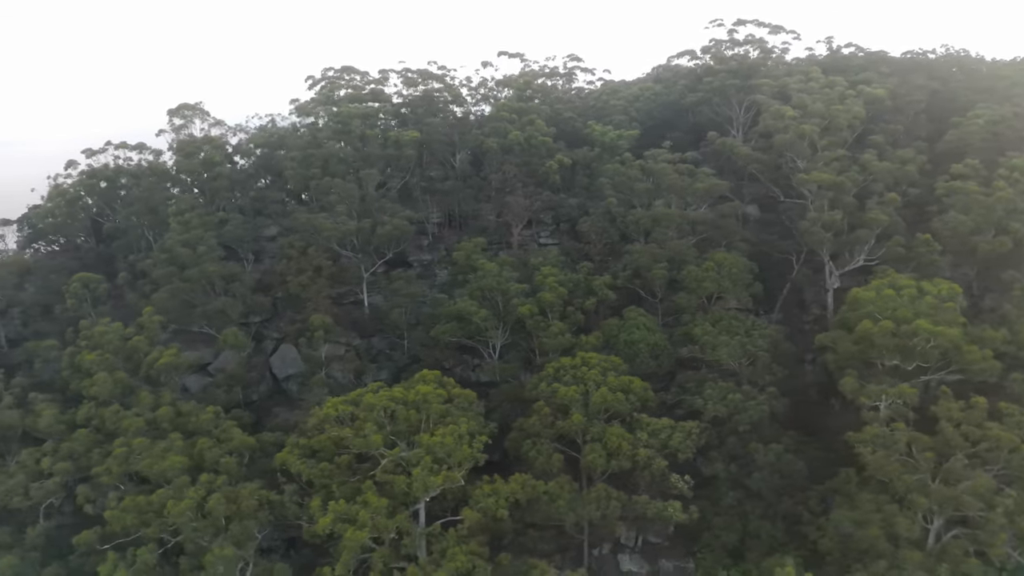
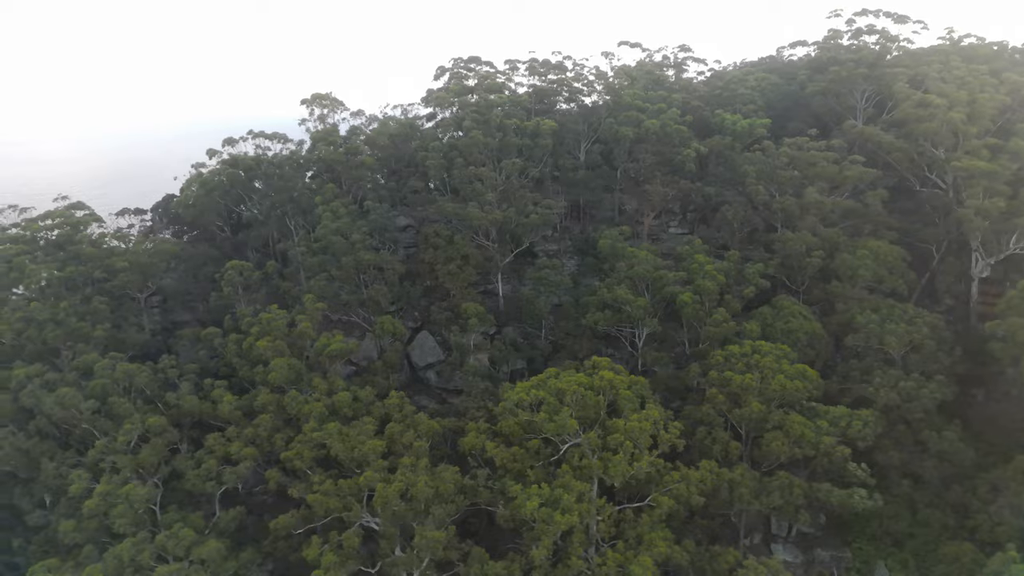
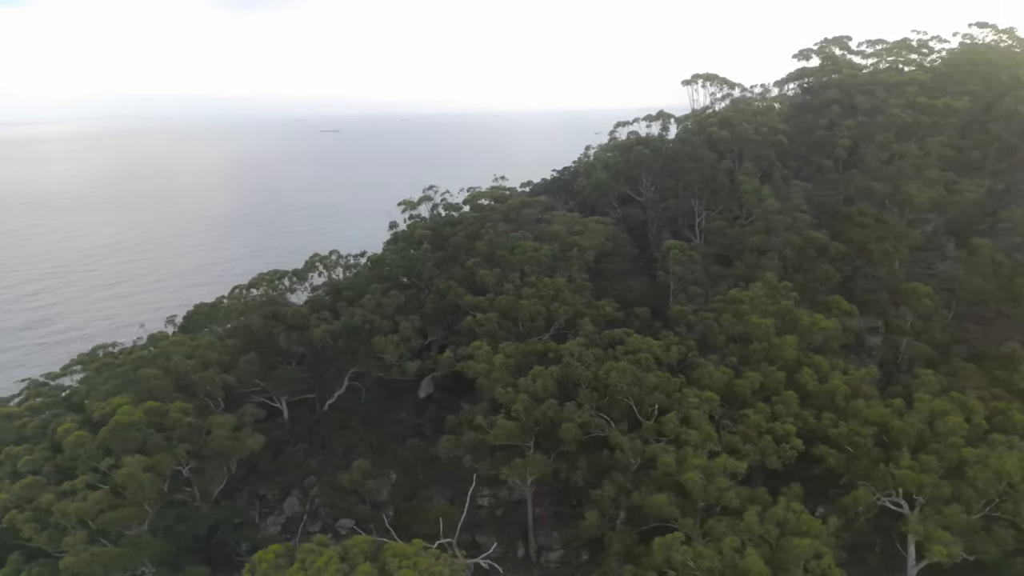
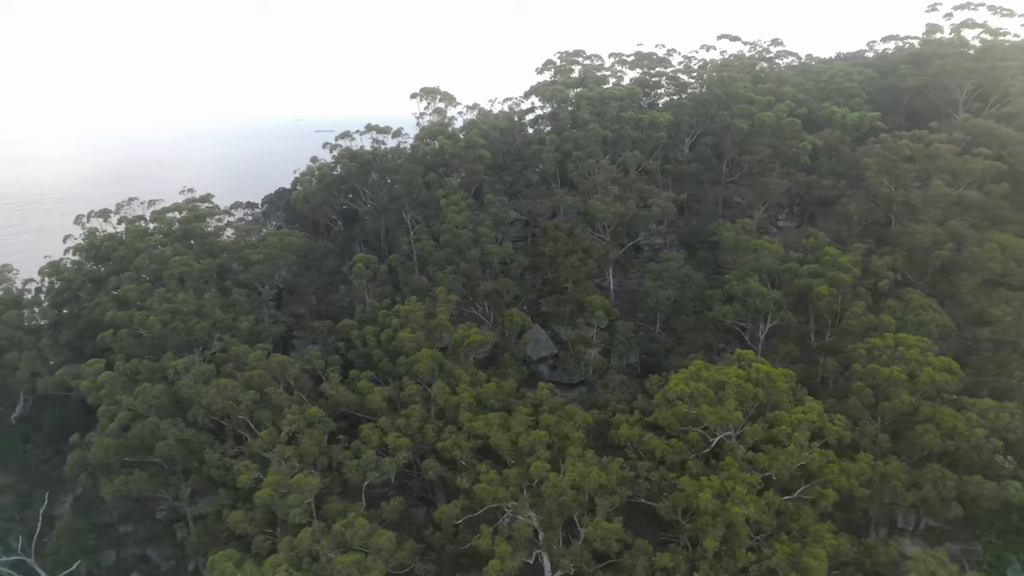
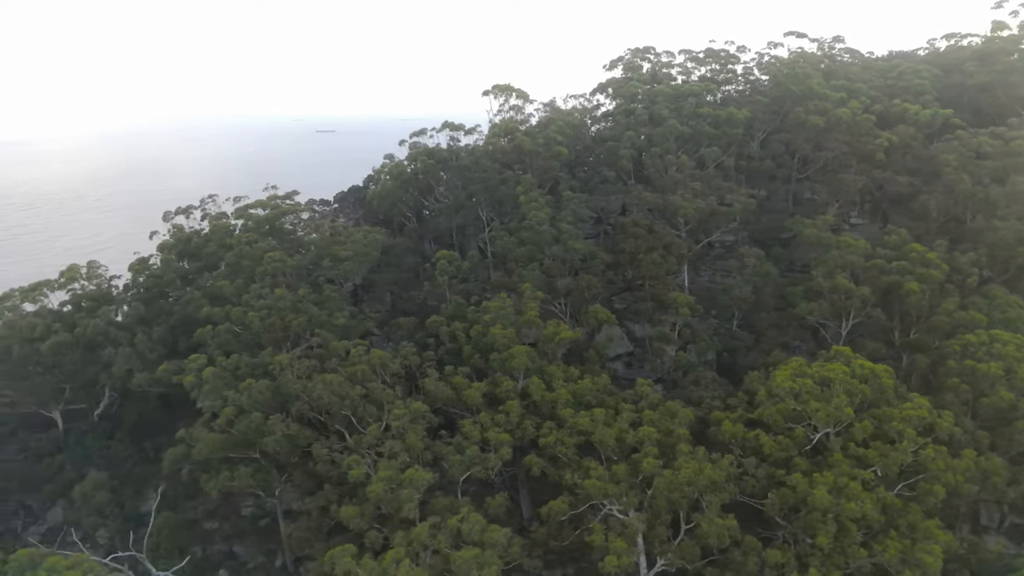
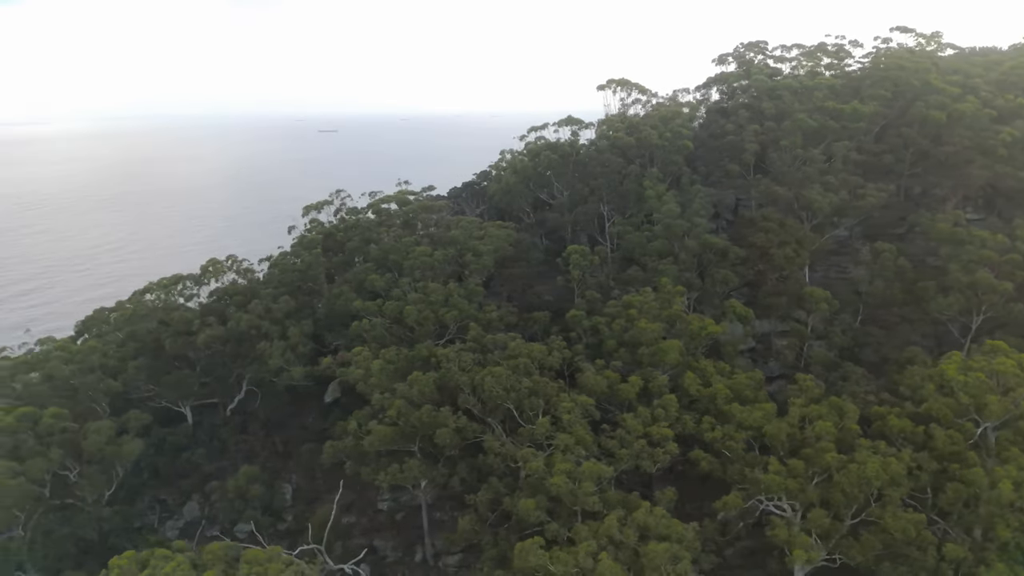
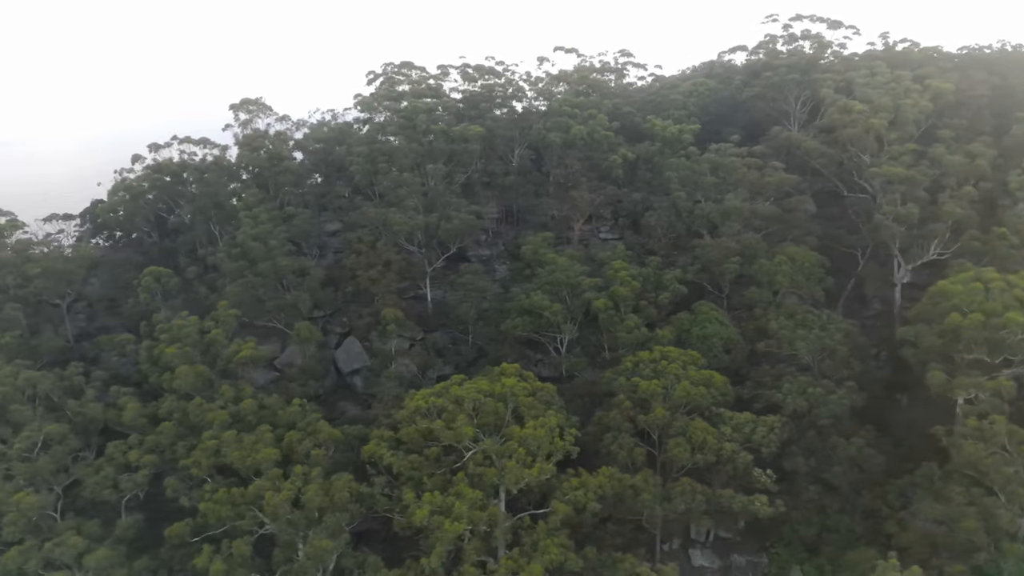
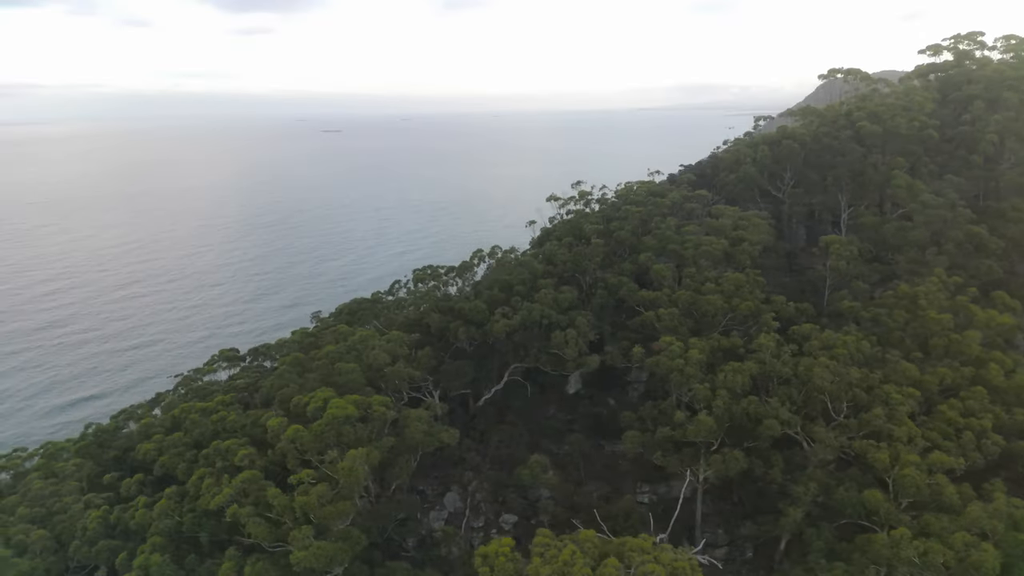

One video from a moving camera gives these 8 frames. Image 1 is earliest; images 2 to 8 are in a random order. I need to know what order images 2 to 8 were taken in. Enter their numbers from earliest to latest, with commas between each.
7, 2, 4, 5, 6, 3, 8
